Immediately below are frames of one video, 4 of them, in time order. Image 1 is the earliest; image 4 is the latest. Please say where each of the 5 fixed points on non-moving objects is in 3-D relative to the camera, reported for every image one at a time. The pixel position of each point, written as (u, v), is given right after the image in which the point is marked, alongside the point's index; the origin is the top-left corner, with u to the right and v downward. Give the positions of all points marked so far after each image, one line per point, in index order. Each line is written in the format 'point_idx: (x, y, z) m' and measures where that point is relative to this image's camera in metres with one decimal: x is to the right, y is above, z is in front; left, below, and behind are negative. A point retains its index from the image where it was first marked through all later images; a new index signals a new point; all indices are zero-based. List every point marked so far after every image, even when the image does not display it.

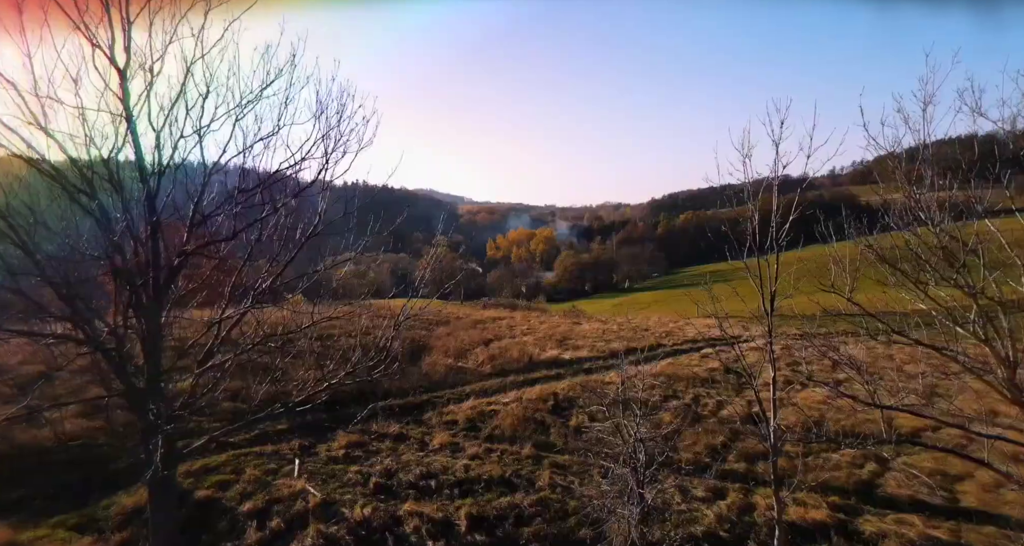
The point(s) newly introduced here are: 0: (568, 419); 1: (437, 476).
0: (+1.3, -3.3, +14.1) m
1: (-1.3, -3.5, +10.7) m
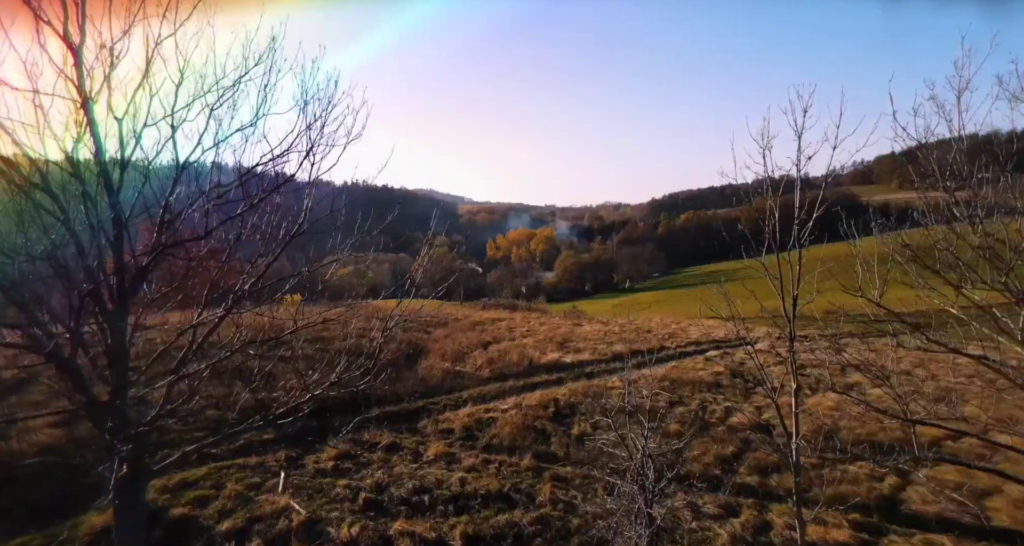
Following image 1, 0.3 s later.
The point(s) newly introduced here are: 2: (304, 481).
0: (+1.2, -3.3, +13.5) m
1: (-1.3, -3.5, +10.1) m
2: (-3.4, -3.4, +10.1) m
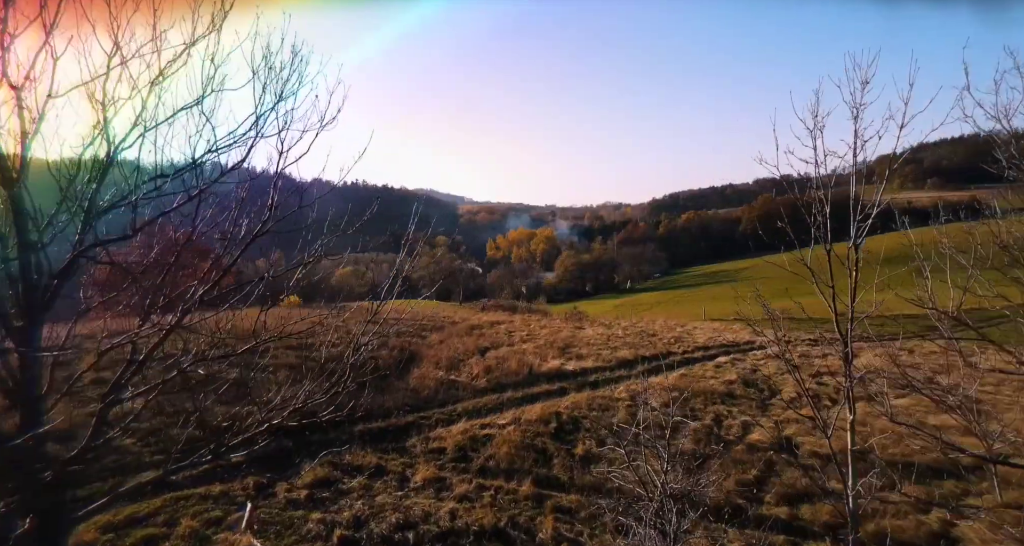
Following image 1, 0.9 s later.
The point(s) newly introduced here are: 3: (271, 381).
0: (+1.2, -3.4, +12.3) m
1: (-1.3, -3.6, +8.9) m
2: (-3.4, -3.4, +8.9) m
3: (-5.2, -2.3, +13.5) m
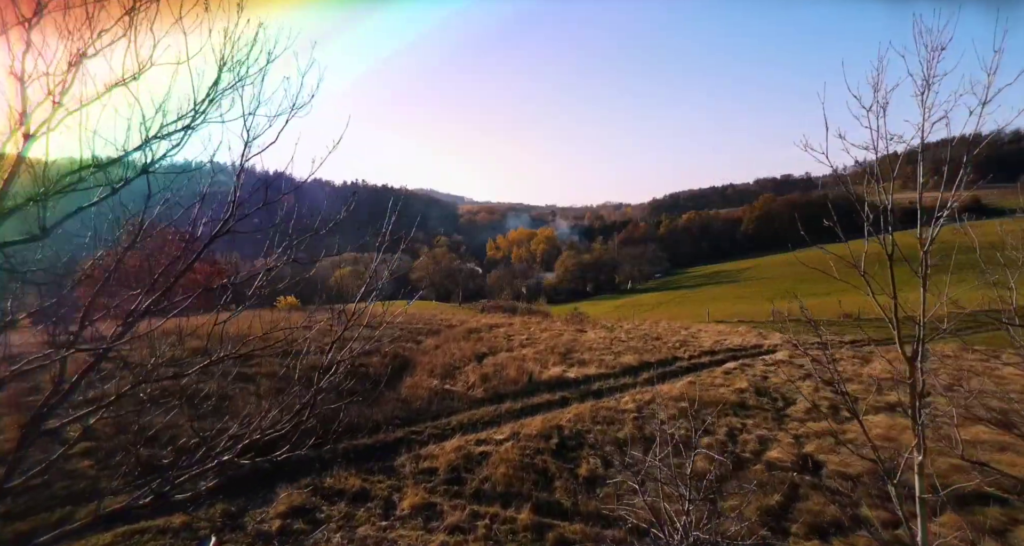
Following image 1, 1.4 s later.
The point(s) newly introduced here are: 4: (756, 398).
0: (+1.2, -3.4, +11.3) m
1: (-1.4, -3.6, +7.9) m
2: (-3.4, -3.5, +7.9) m
3: (-5.2, -2.4, +12.5) m
4: (+6.4, -3.3, +16.5) m
